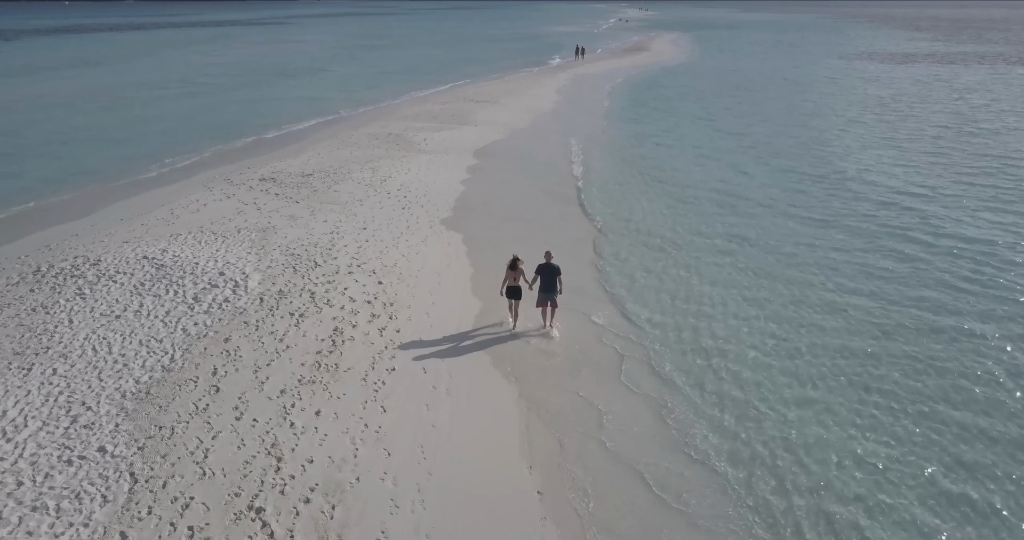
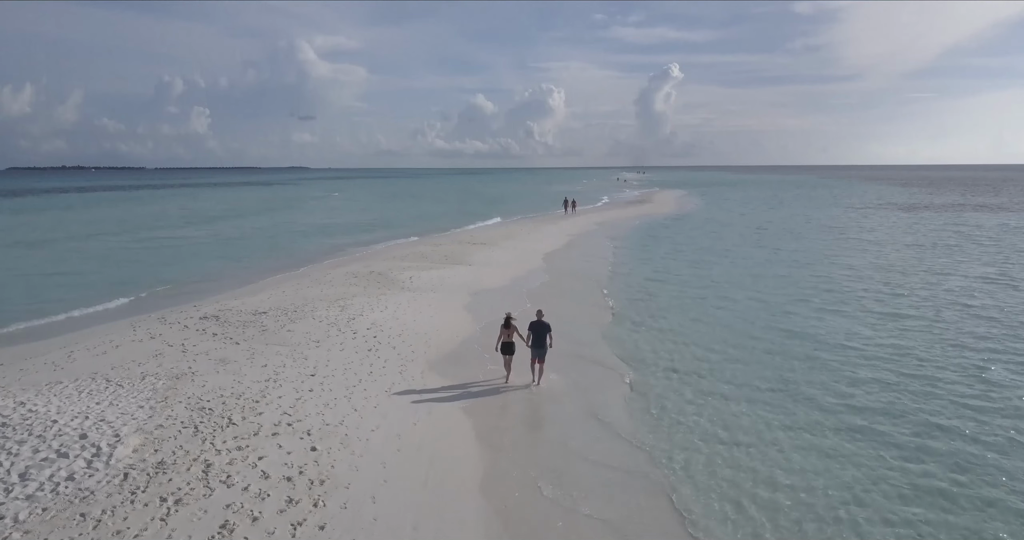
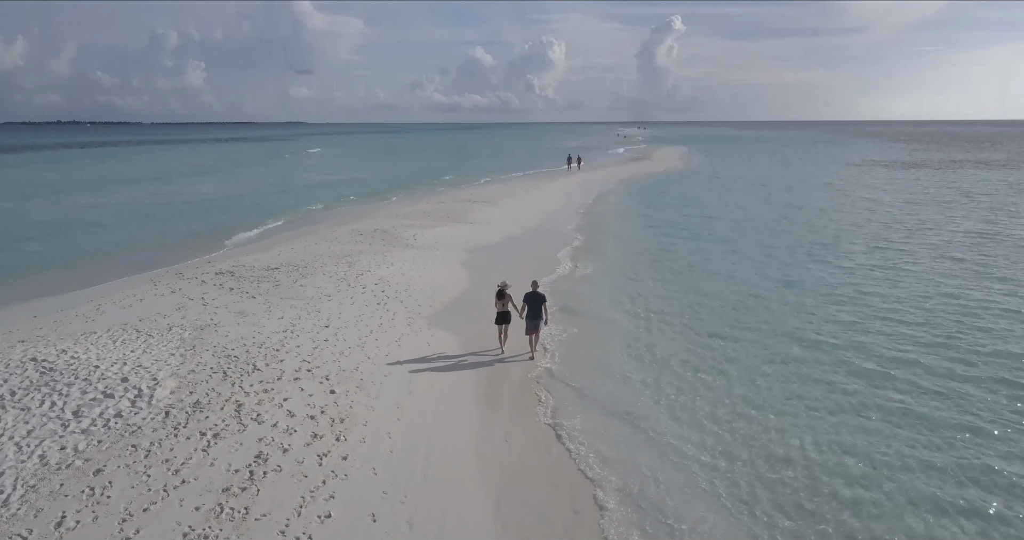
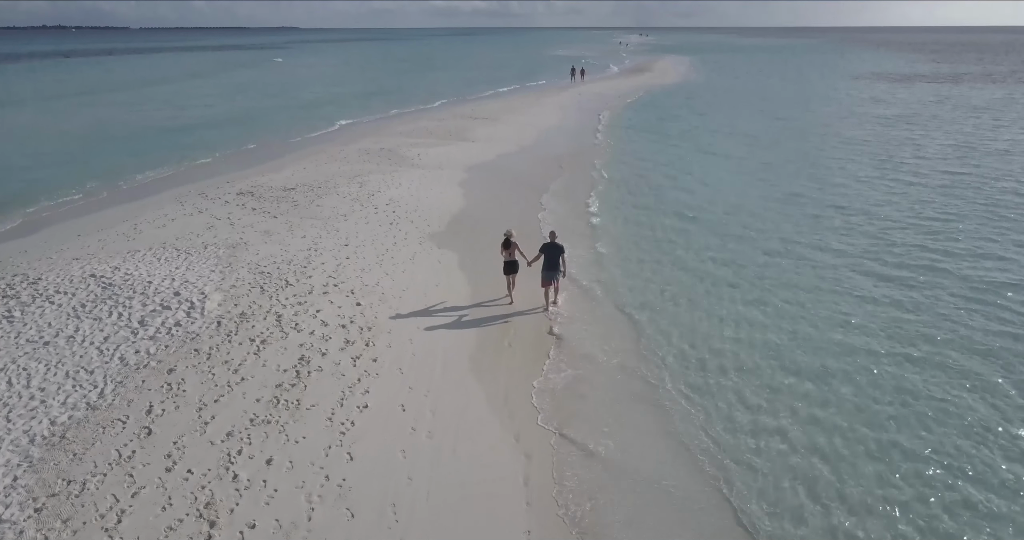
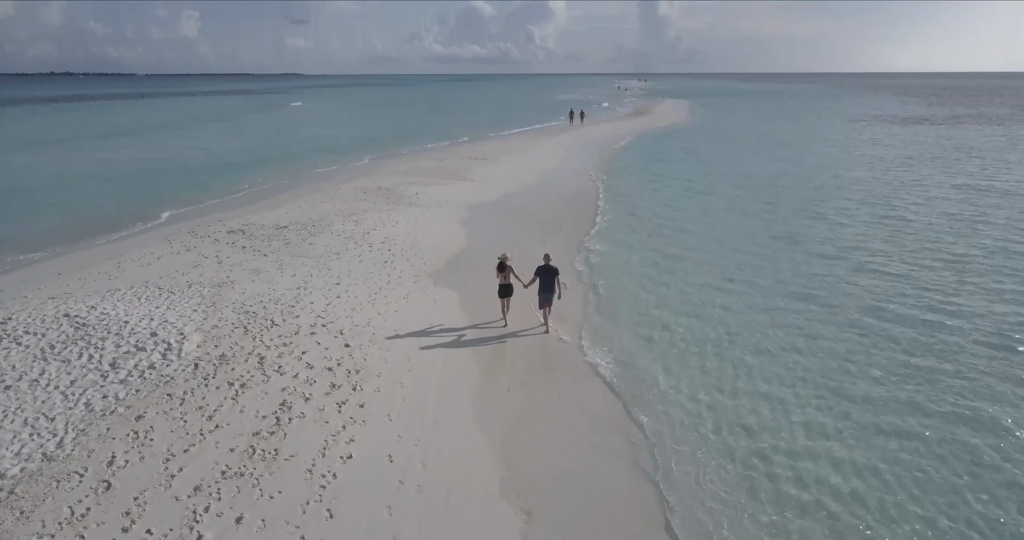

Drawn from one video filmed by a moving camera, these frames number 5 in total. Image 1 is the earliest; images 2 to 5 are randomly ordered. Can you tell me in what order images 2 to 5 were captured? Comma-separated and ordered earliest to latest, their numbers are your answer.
4, 5, 3, 2
